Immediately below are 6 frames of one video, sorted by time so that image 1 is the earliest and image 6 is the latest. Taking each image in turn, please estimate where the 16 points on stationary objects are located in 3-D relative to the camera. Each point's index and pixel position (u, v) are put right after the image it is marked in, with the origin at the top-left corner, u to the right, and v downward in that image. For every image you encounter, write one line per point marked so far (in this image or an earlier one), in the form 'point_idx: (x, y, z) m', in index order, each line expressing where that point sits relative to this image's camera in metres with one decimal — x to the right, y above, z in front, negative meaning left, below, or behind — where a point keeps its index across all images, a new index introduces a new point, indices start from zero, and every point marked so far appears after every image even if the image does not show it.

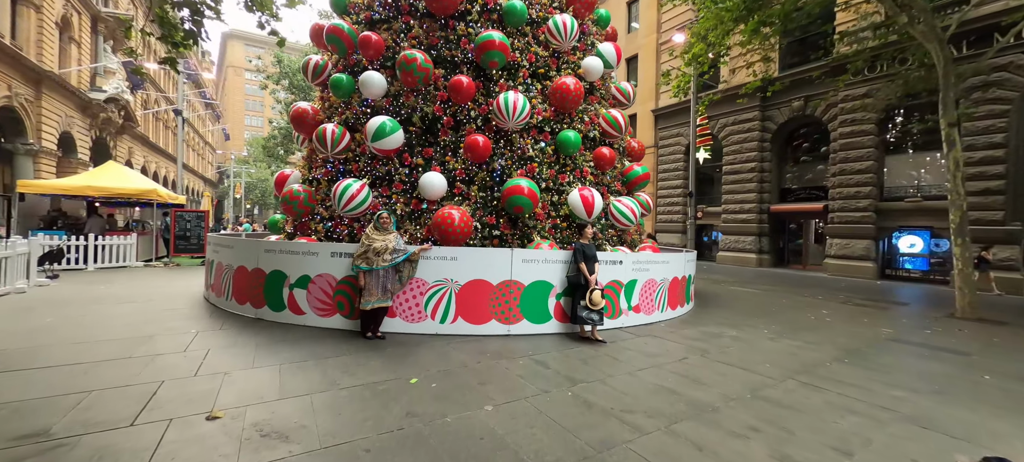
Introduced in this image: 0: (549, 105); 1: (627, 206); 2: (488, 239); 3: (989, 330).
0: (+0.7, +2.5, +7.7) m
1: (+2.2, +0.5, +7.6) m
2: (-0.4, -0.1, +7.2) m
3: (+9.8, -2.0, +8.1) m
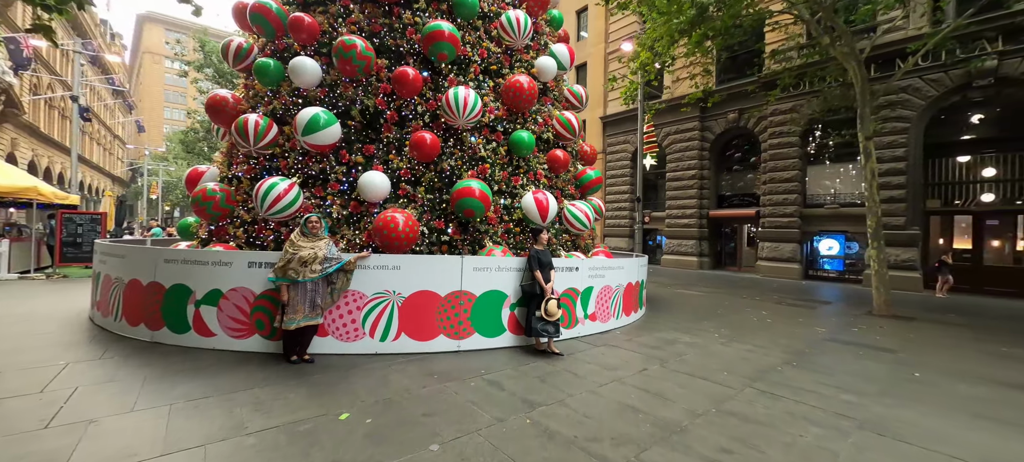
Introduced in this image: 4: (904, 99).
0: (-0.2, +2.4, +7.4) m
1: (+1.3, +0.4, +7.4) m
2: (-1.3, -0.2, +6.7) m
3: (+8.7, -2.1, +8.9) m
4: (+12.8, +4.3, +12.9) m
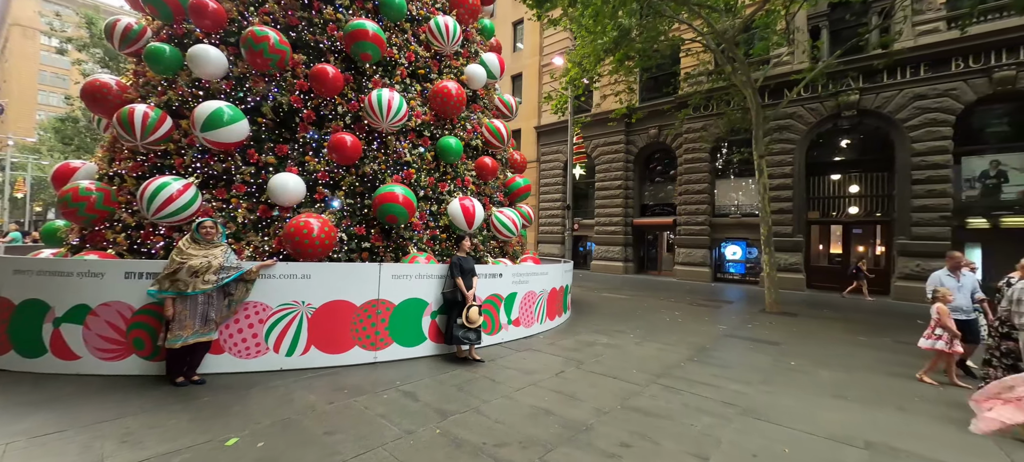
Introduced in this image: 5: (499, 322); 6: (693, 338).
0: (-1.5, +2.2, +7.3) m
1: (-0.1, +0.3, +7.5) m
2: (-2.5, -0.3, +6.4) m
3: (+7.0, -2.3, +10.1) m
4: (+10.5, +4.0, +14.9) m
5: (-0.2, -1.4, +5.9) m
6: (+3.3, -2.0, +7.2) m
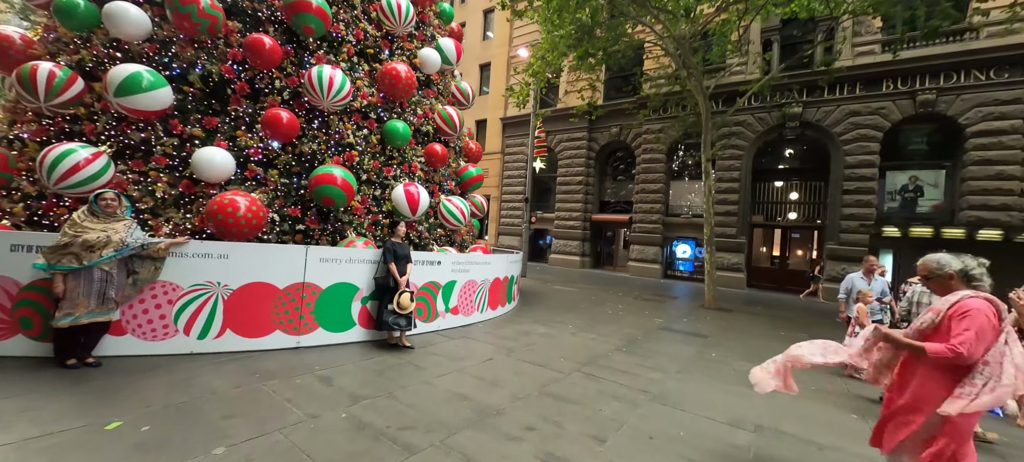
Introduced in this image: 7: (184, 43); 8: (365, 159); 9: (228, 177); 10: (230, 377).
0: (-2.4, +2.5, +7.1) m
1: (-1.1, +0.5, +7.5) m
2: (-3.4, 0.0, +6.1) m
3: (+5.7, -2.3, +10.7) m
4: (+9.0, +4.0, +15.6) m
5: (-1.1, -1.2, +5.9) m
6: (+2.2, -1.9, +7.5) m
7: (-4.7, +2.7, +5.6) m
8: (-2.5, +1.2, +6.8) m
9: (-3.9, +0.7, +5.5) m
10: (-2.6, -1.3, +3.6) m
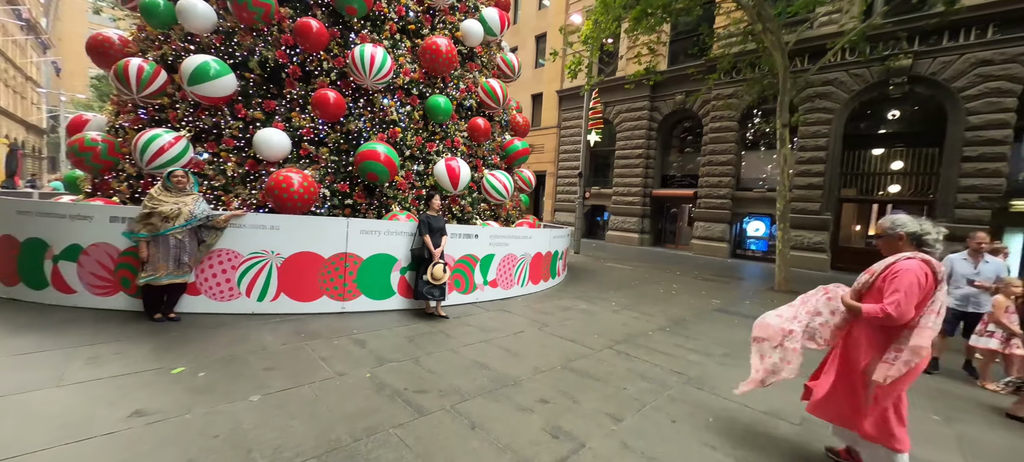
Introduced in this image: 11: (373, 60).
0: (-1.7, +3.0, +7.2) m
1: (-0.3, +1.0, +7.5) m
2: (-2.8, +0.4, +6.6) m
3: (+6.9, -1.7, +9.7) m
4: (+10.9, +4.8, +13.7) m
5: (-0.6, -0.8, +6.0) m
6: (+3.0, -1.4, +7.1) m
7: (-4.1, +3.1, +6.1) m
8: (-1.8, +1.7, +7.0) m
9: (-3.4, +1.1, +5.9) m
10: (-2.3, -1.1, +4.0) m
11: (-2.1, +2.6, +6.0) m
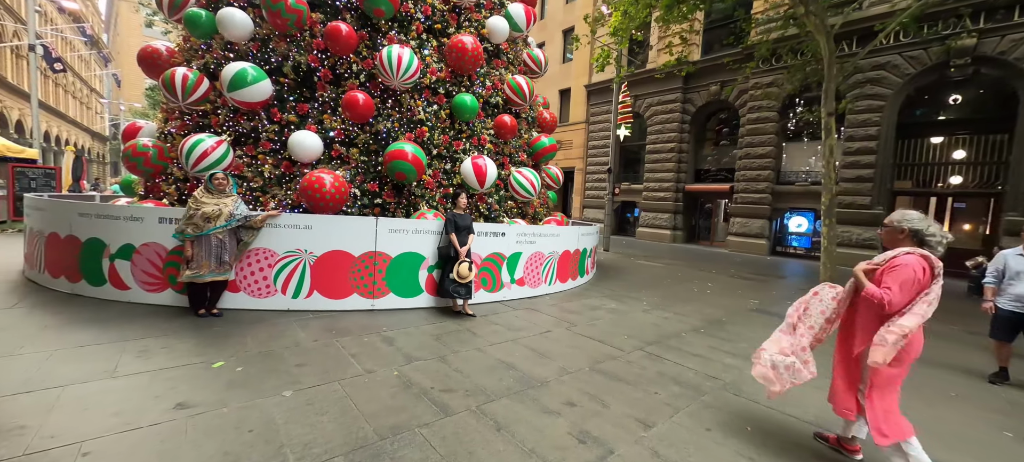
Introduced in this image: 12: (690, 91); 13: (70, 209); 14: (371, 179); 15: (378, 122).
0: (-1.2, +3.0, +7.2) m
1: (+0.2, +1.0, +7.4) m
2: (-2.4, +0.4, +6.7) m
3: (+7.6, -1.6, +9.2) m
4: (+11.8, +5.0, +12.8) m
5: (-0.2, -0.8, +6.0) m
6: (+3.5, -1.4, +6.8) m
7: (-3.7, +3.1, +6.3) m
8: (-1.3, +1.7, +7.0) m
9: (-3.0, +1.1, +6.1) m
10: (-2.1, -1.1, +4.1) m
11: (-1.7, +2.6, +6.1) m
12: (+8.9, +7.0, +19.8) m
13: (-5.4, +0.3, +4.9) m
14: (-2.3, +0.9, +6.6) m
15: (-2.2, +1.8, +6.6) m
